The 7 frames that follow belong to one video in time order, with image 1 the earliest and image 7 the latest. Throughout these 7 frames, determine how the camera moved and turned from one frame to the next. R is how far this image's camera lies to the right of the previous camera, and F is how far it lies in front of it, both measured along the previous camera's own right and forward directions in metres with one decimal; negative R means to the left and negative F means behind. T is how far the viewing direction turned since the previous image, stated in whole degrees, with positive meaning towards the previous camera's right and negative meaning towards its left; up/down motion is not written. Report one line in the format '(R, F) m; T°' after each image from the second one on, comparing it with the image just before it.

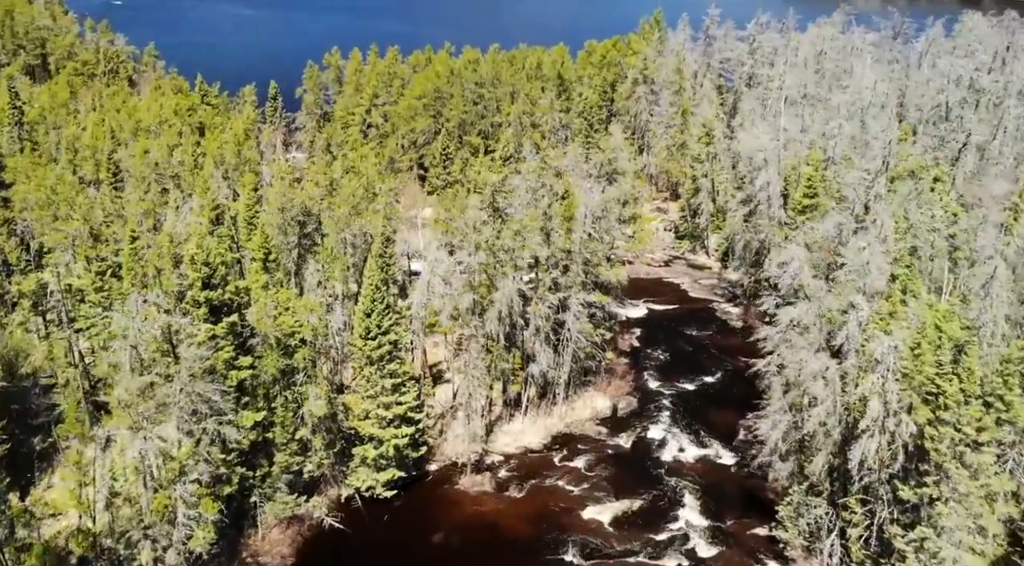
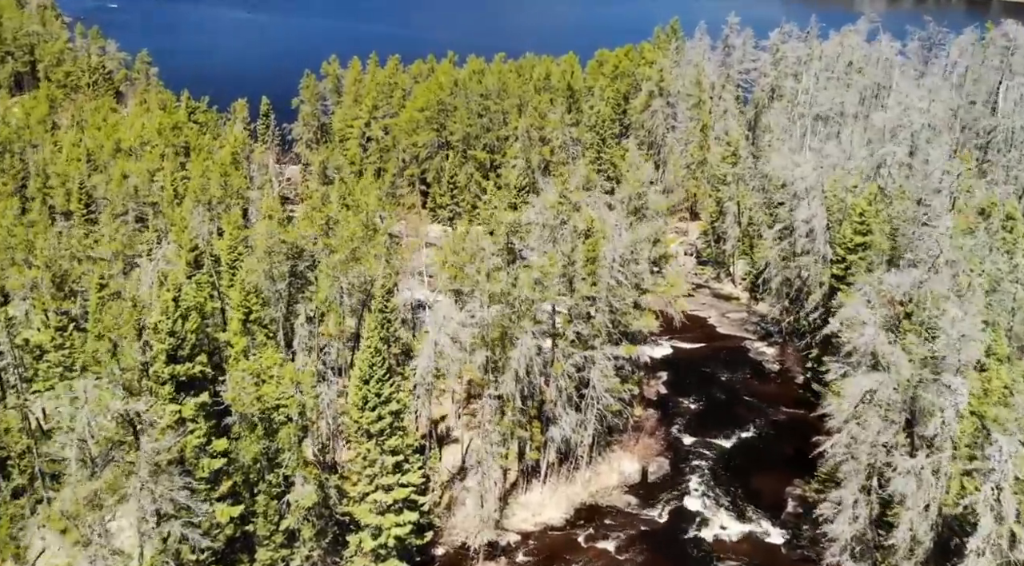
(-0.7, +5.8) m; 0°
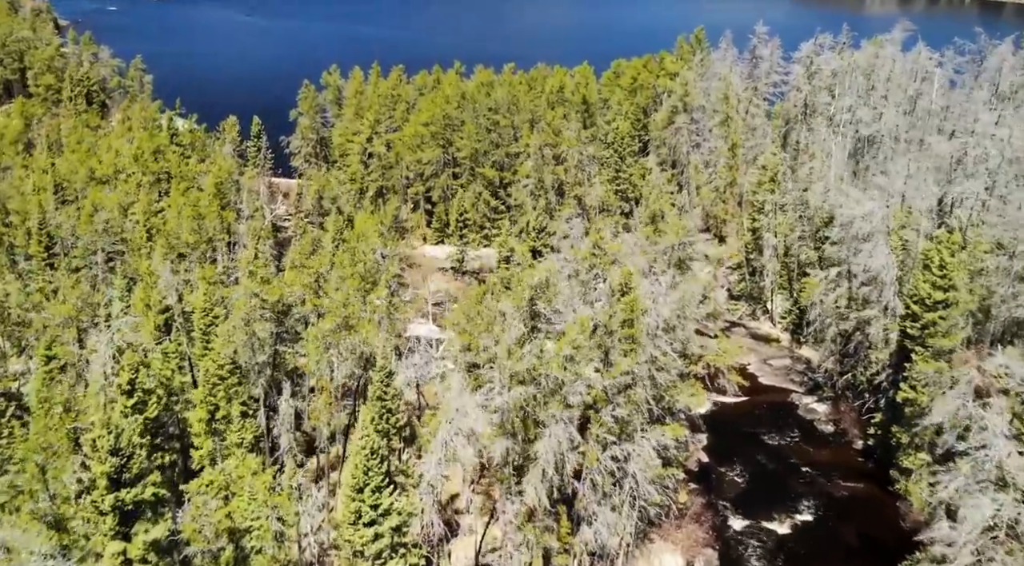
(-0.7, +6.8) m; 0°
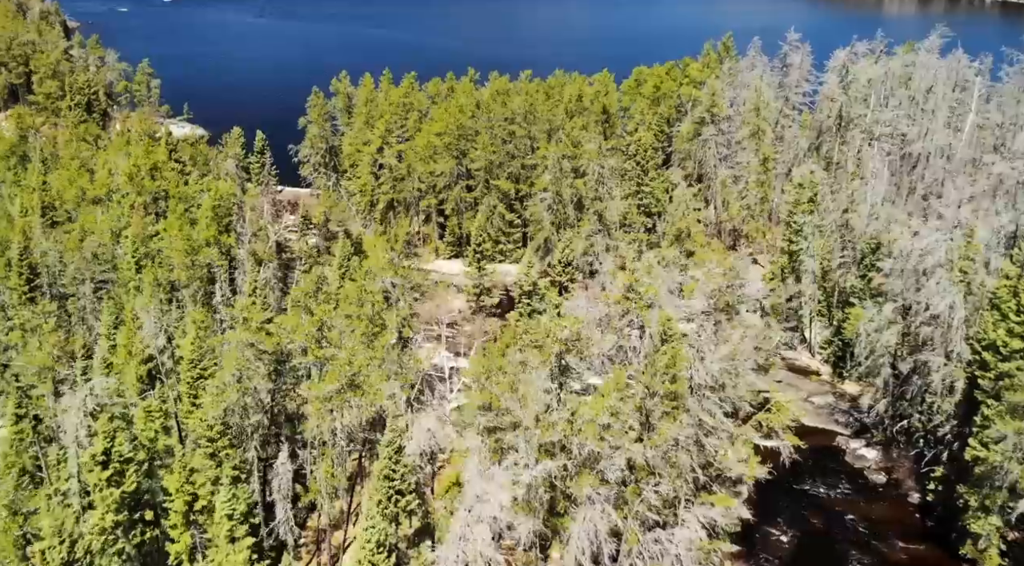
(-0.5, +4.3) m; -1°
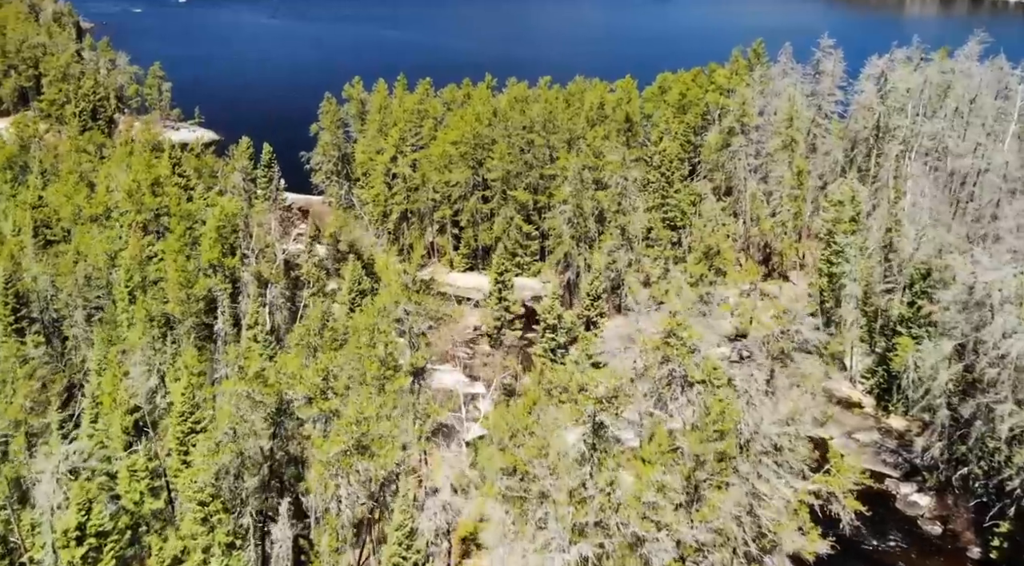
(-0.4, +3.6) m; -1°
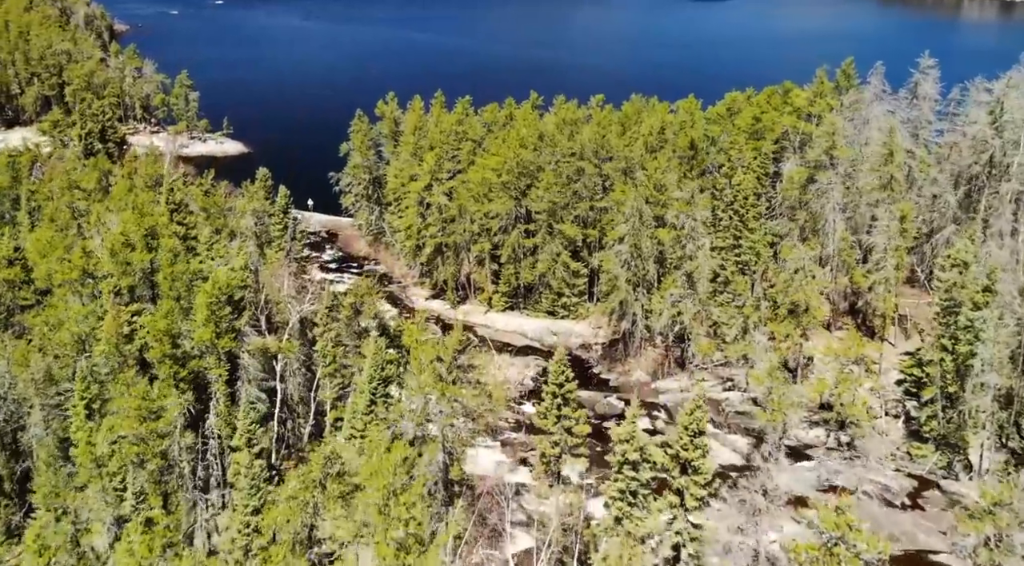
(-0.9, +9.7) m; -2°
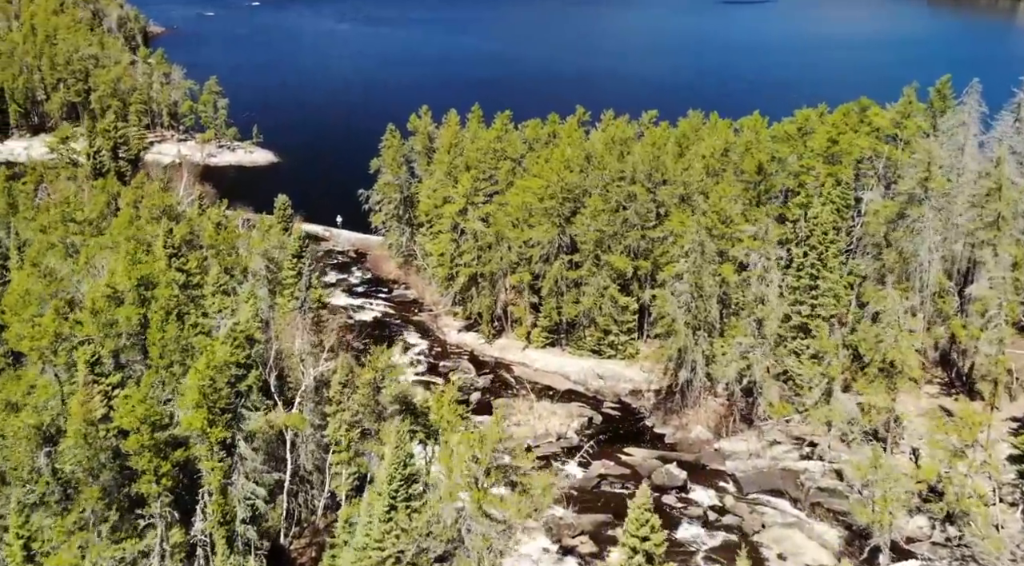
(-0.6, +7.8) m; -2°
